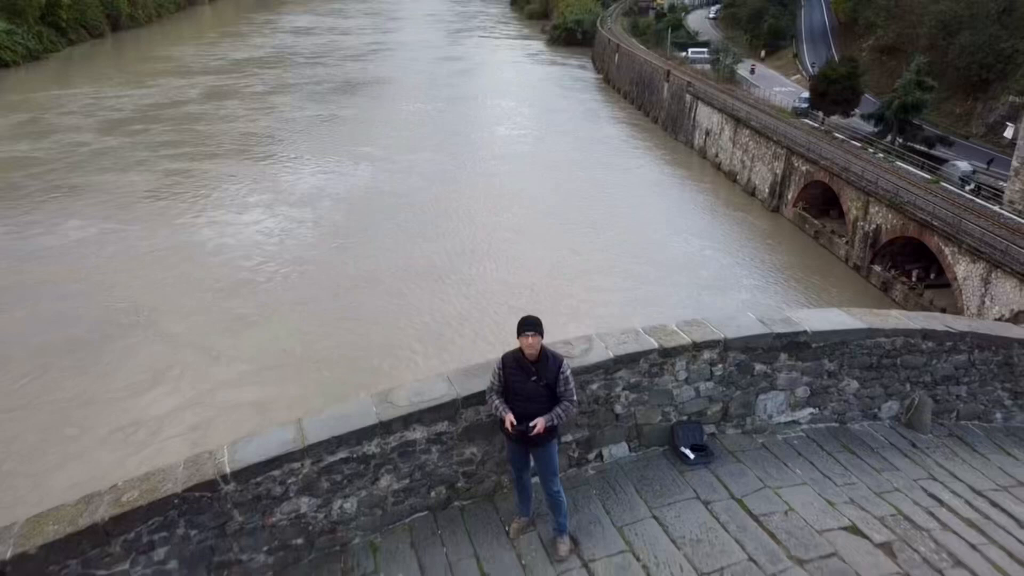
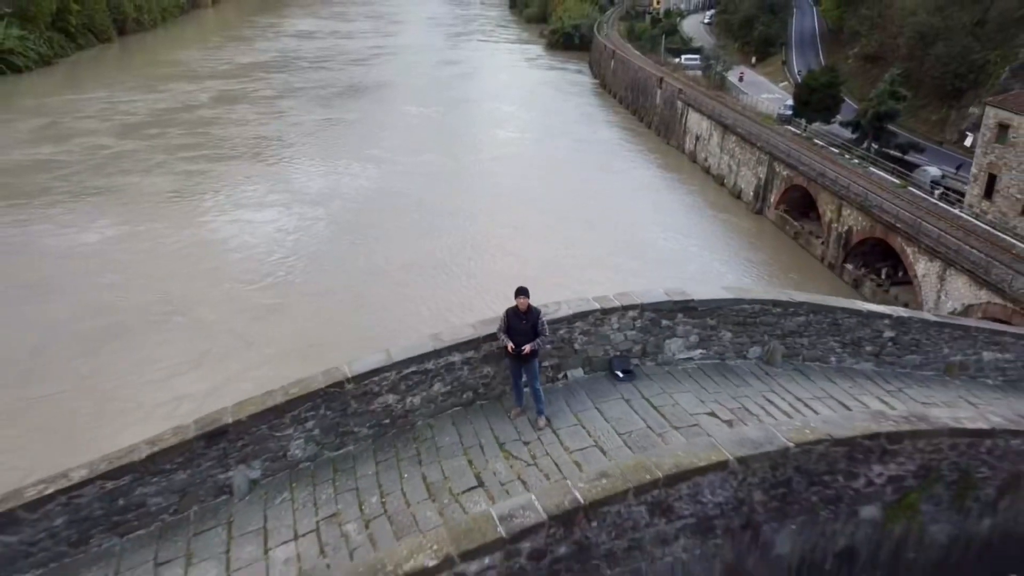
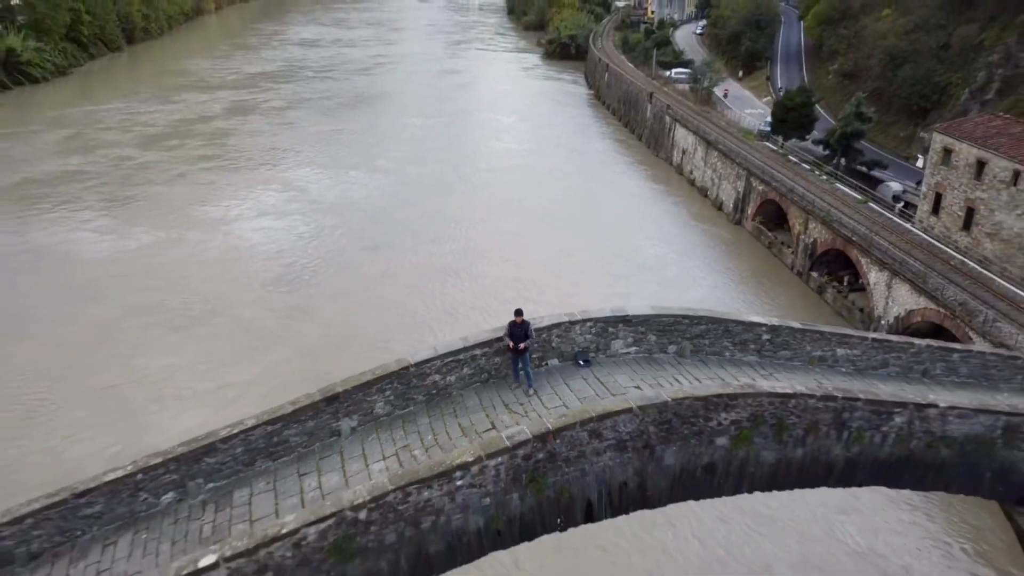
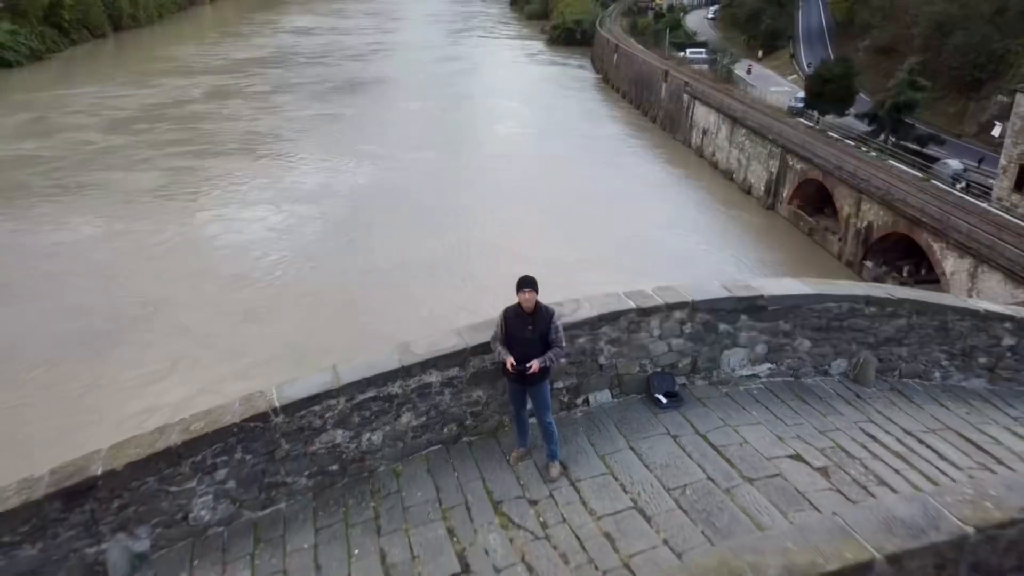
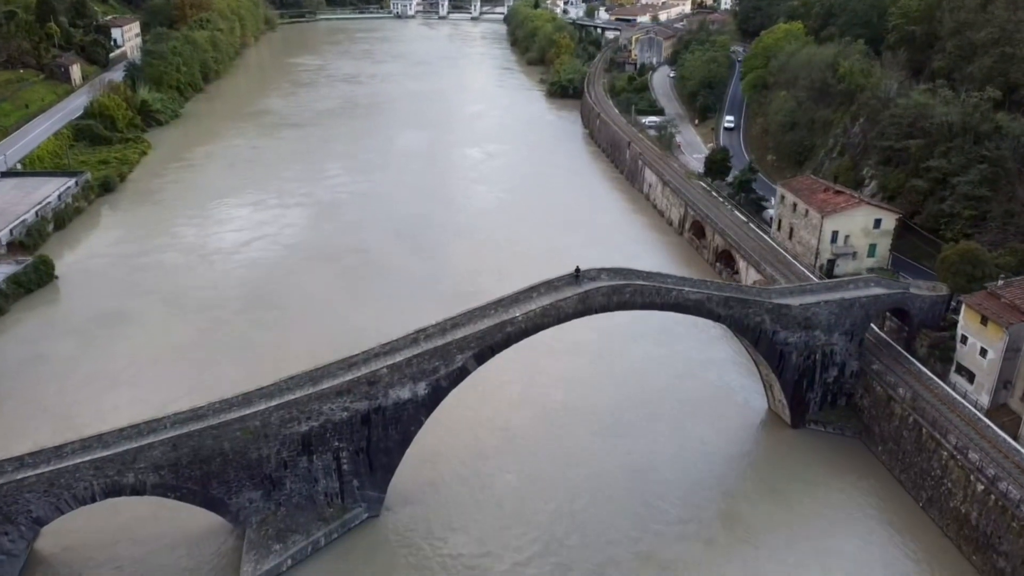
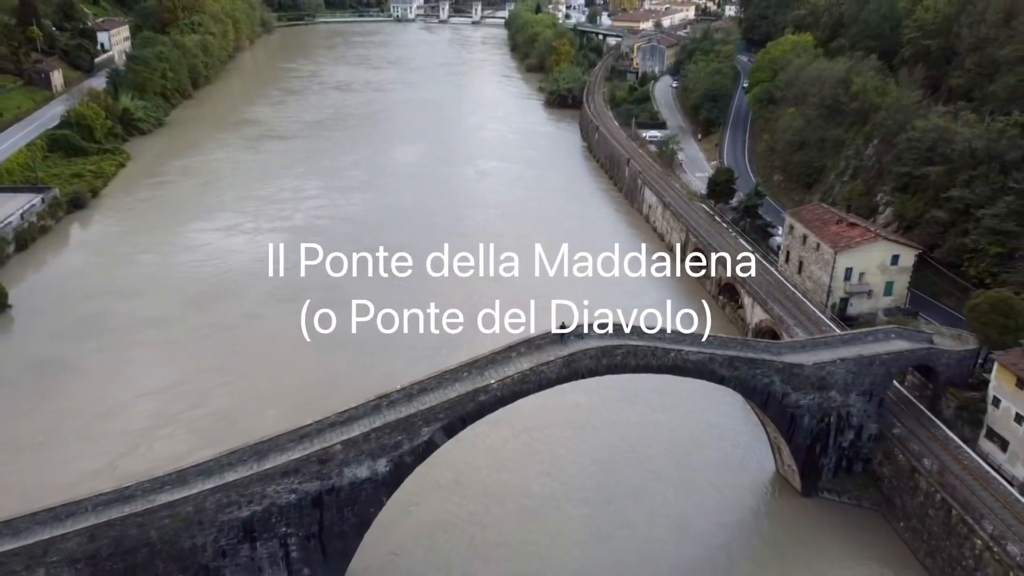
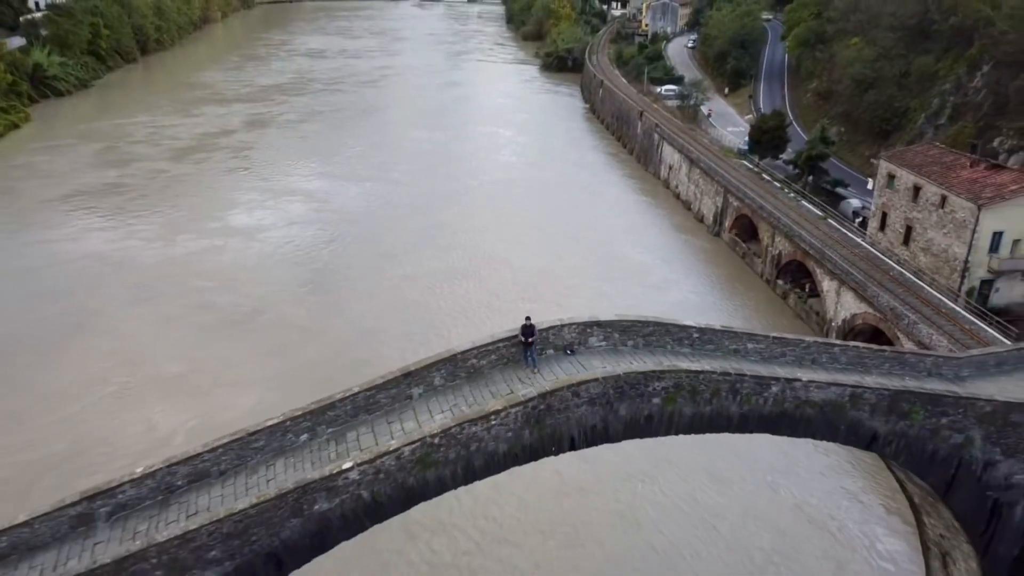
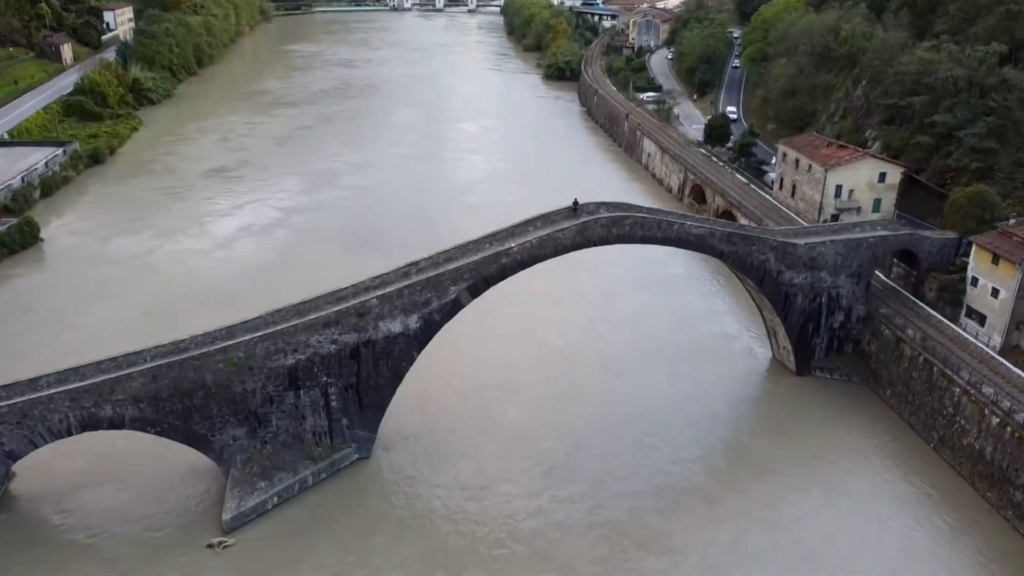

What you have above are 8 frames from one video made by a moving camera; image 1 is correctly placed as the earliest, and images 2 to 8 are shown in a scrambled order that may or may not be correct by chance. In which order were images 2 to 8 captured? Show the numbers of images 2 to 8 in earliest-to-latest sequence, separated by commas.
4, 2, 3, 7, 6, 5, 8
